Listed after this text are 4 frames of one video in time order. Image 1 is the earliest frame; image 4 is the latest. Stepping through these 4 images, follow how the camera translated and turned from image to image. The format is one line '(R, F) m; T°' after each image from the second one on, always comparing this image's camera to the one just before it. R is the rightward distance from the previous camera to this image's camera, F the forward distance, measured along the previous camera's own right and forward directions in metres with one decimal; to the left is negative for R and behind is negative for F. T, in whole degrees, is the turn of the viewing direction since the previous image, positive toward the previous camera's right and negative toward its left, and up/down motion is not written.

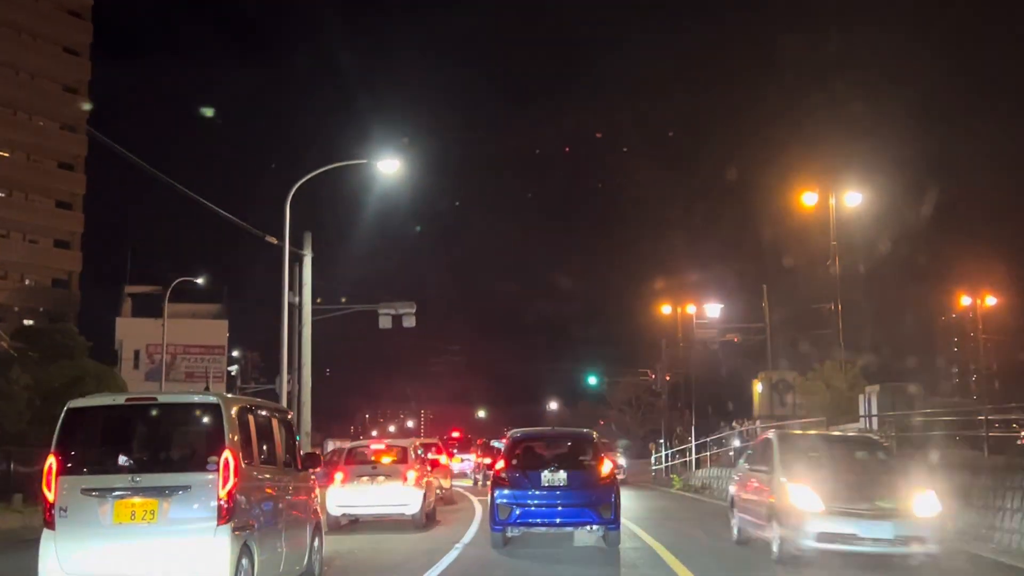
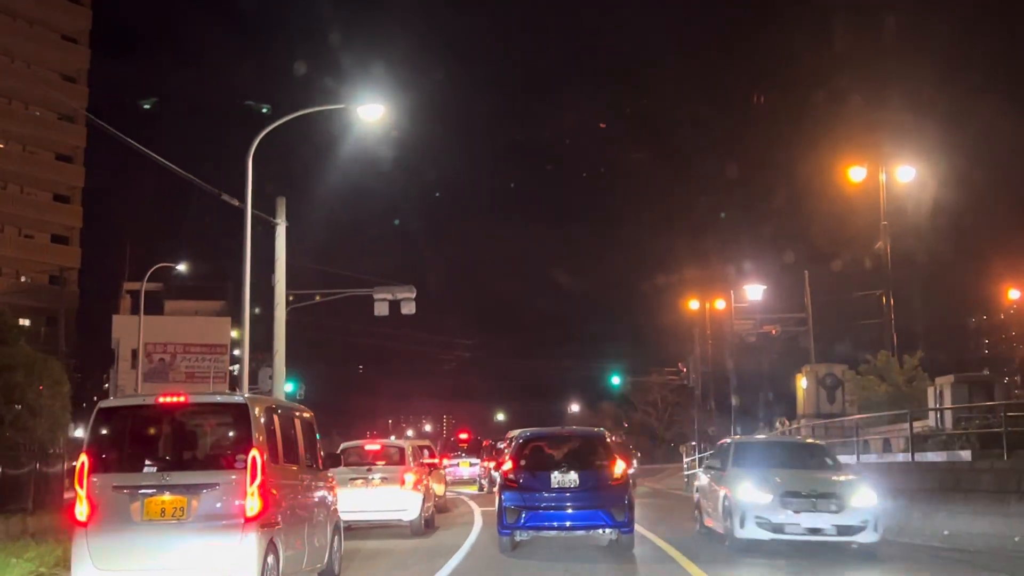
(-0.2, +0.8) m; 0°
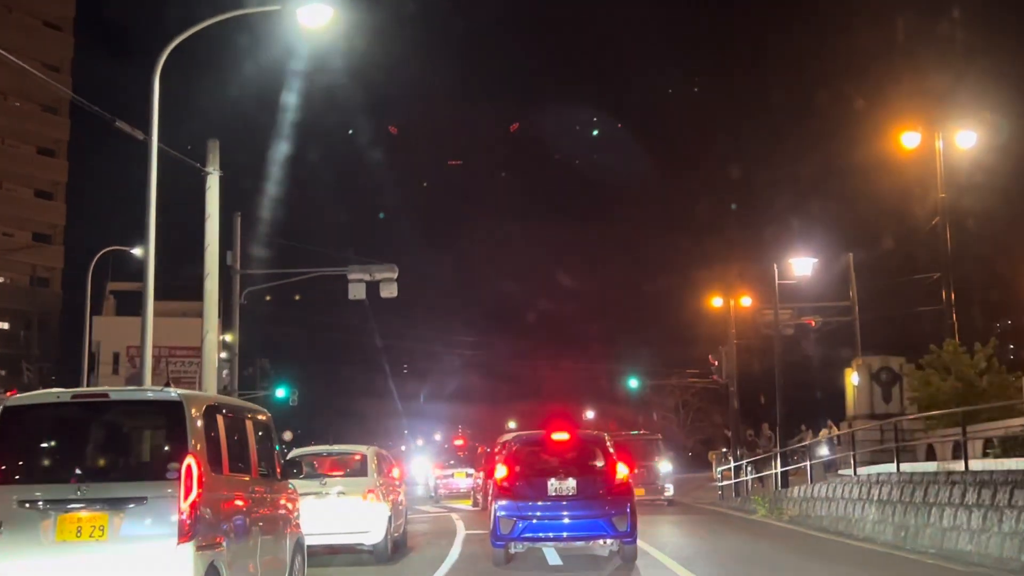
(+0.1, +1.3) m; -1°
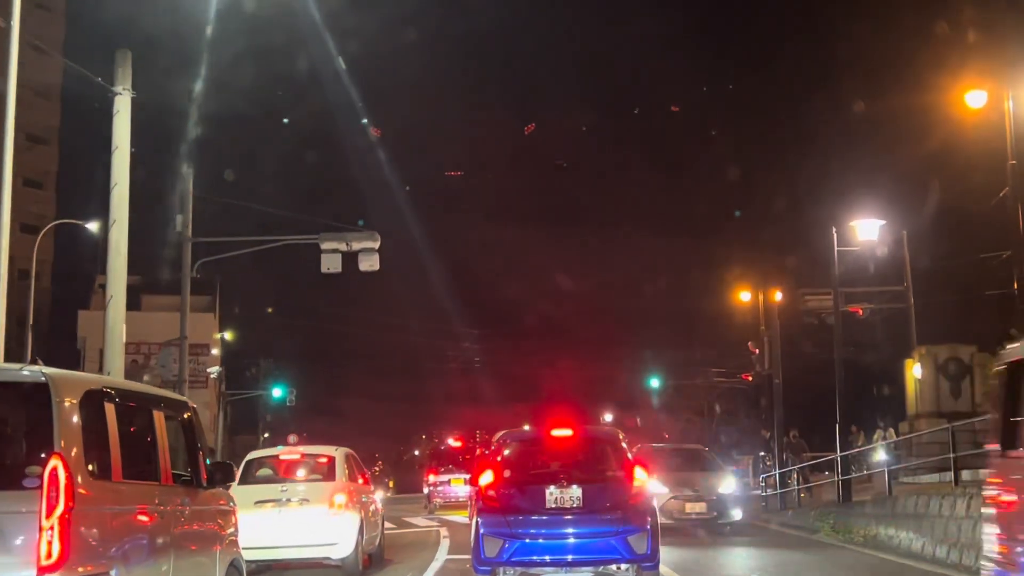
(+0.1, +1.1) m; -1°
